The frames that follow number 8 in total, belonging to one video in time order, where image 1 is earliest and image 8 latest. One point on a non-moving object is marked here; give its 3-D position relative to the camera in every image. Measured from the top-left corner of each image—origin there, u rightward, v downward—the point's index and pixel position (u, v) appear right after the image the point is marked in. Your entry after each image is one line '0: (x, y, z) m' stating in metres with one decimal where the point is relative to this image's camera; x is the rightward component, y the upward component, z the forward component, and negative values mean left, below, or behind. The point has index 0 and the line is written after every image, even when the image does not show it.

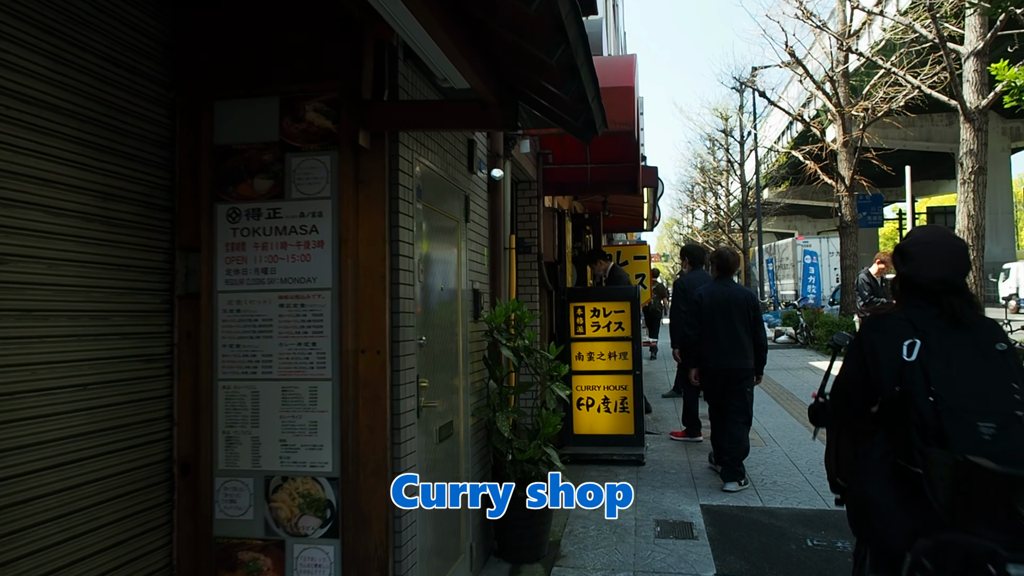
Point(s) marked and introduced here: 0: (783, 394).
0: (+3.7, -1.5, +10.4) m
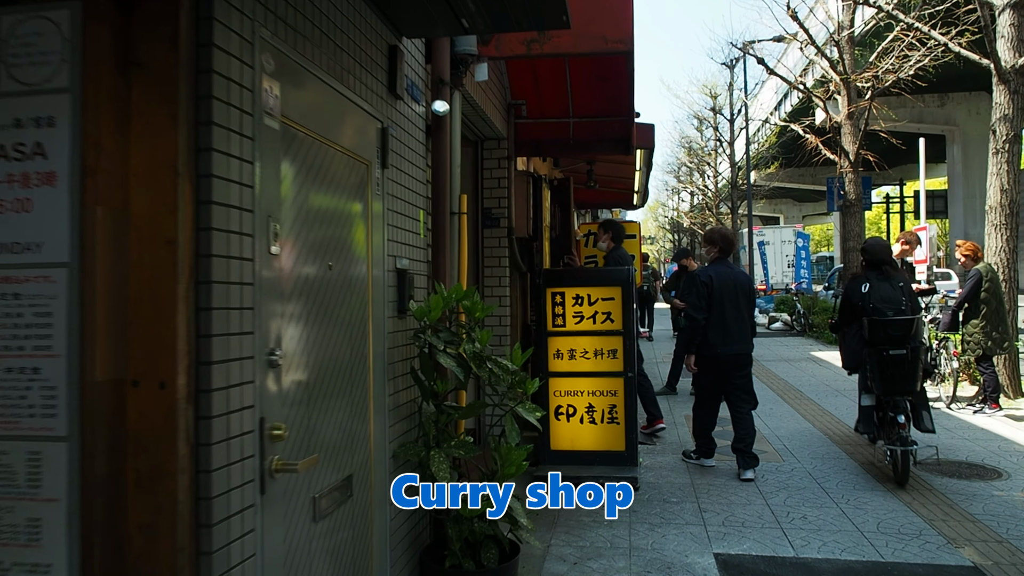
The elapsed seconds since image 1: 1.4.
0: (+3.3, -1.3, +9.2) m
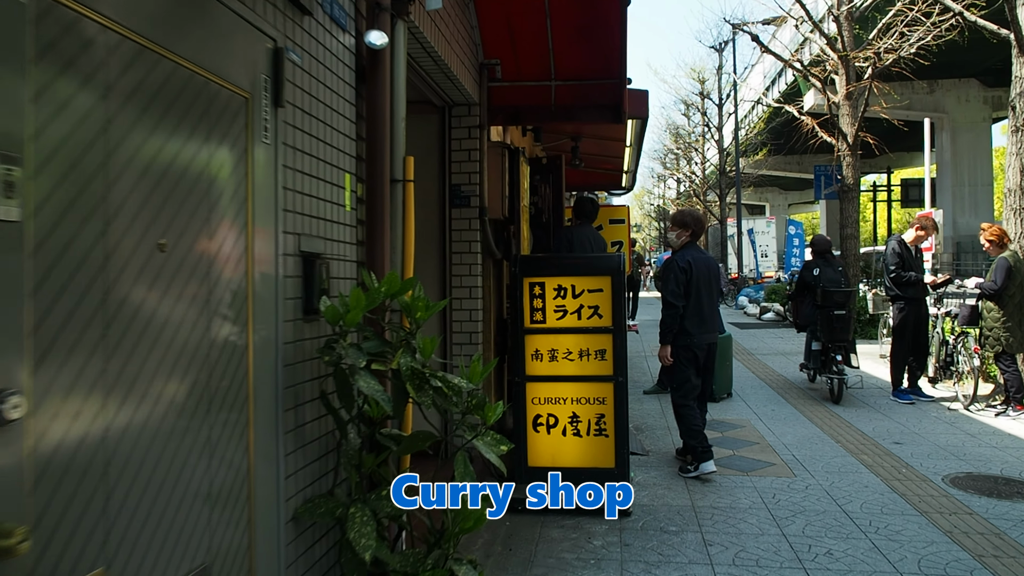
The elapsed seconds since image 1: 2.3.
0: (+3.1, -1.2, +8.4) m
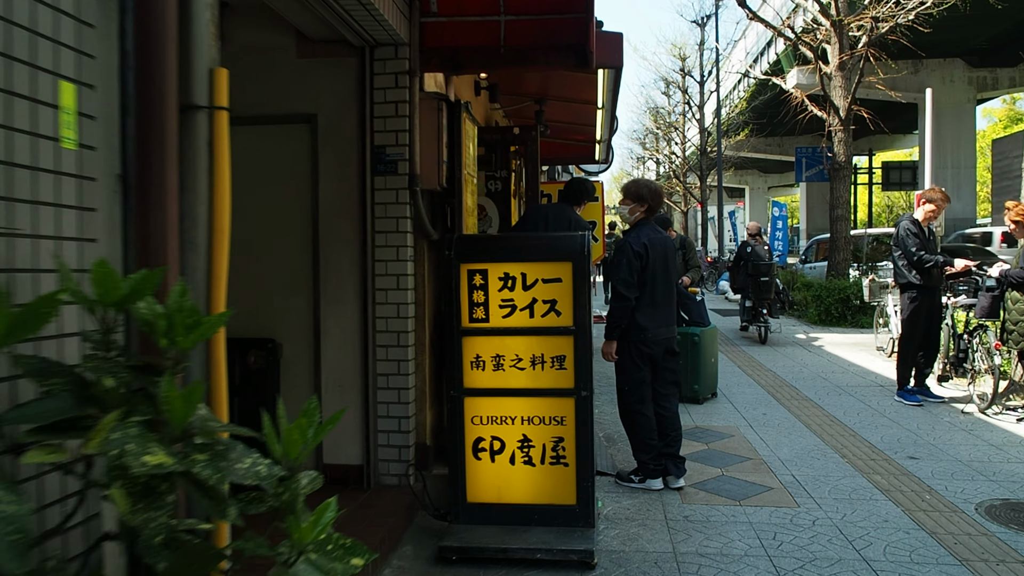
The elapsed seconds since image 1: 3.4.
0: (+2.7, -1.0, +7.5) m
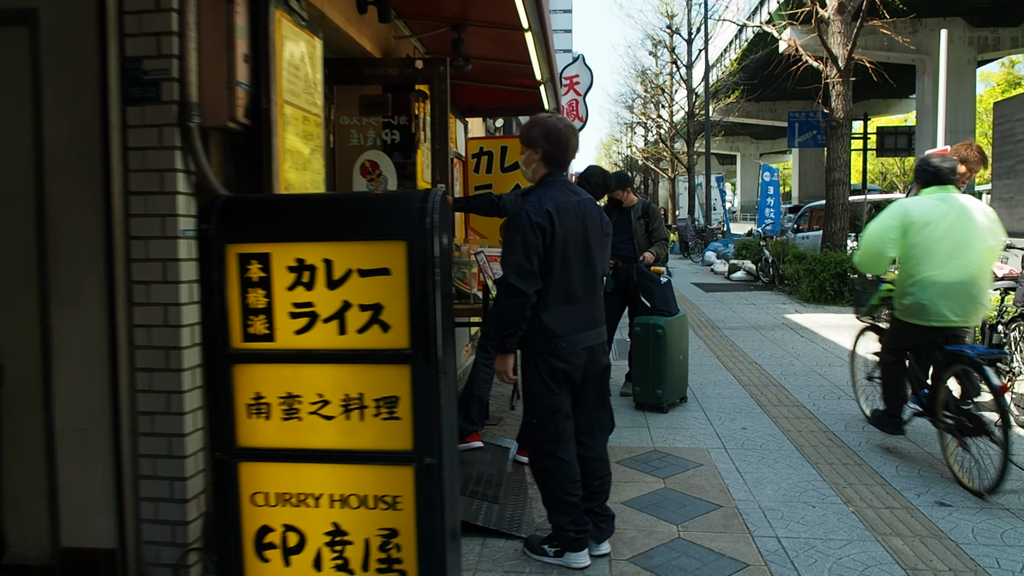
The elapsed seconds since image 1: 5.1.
0: (+2.1, -0.8, +6.1) m
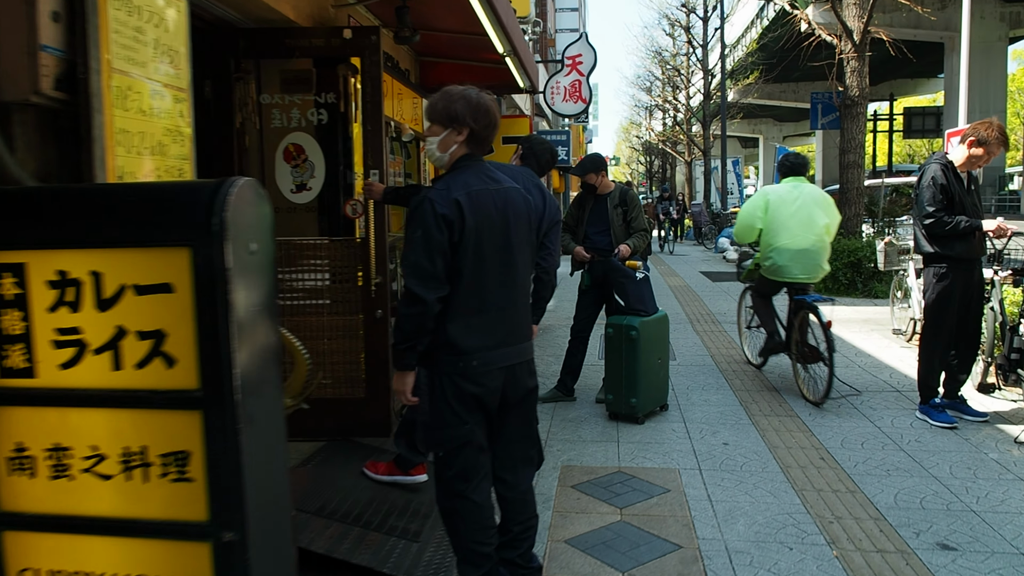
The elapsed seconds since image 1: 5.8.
0: (+1.8, -0.8, +5.5) m
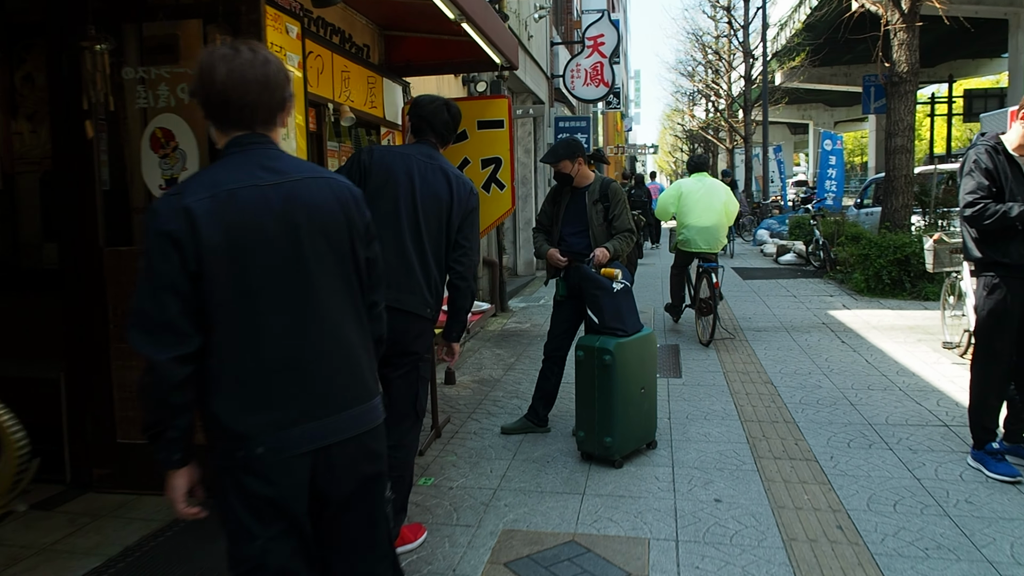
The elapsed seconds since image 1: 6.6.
0: (+1.6, -0.9, +4.5) m
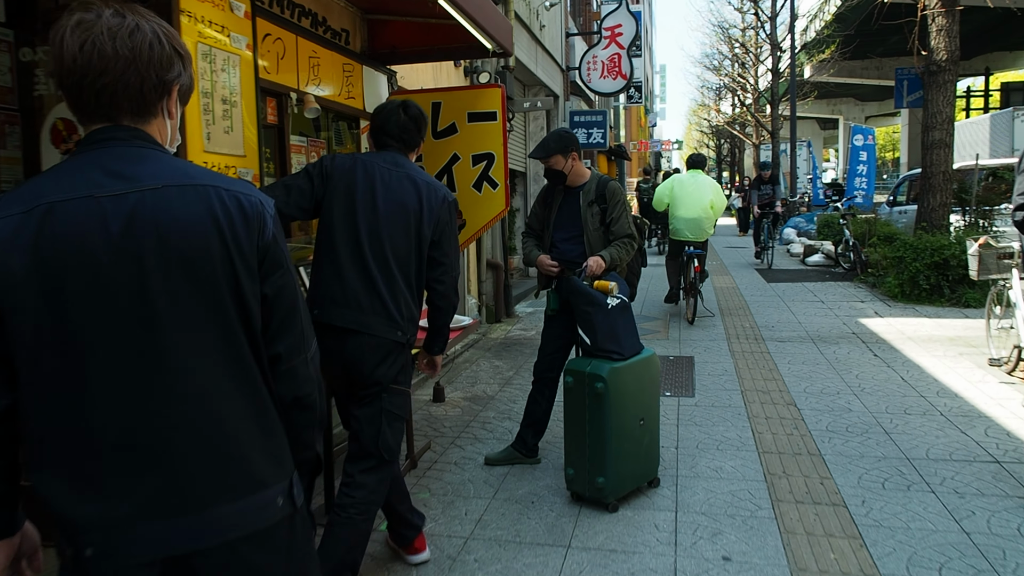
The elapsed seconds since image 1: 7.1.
0: (+1.5, -0.9, +3.9) m
